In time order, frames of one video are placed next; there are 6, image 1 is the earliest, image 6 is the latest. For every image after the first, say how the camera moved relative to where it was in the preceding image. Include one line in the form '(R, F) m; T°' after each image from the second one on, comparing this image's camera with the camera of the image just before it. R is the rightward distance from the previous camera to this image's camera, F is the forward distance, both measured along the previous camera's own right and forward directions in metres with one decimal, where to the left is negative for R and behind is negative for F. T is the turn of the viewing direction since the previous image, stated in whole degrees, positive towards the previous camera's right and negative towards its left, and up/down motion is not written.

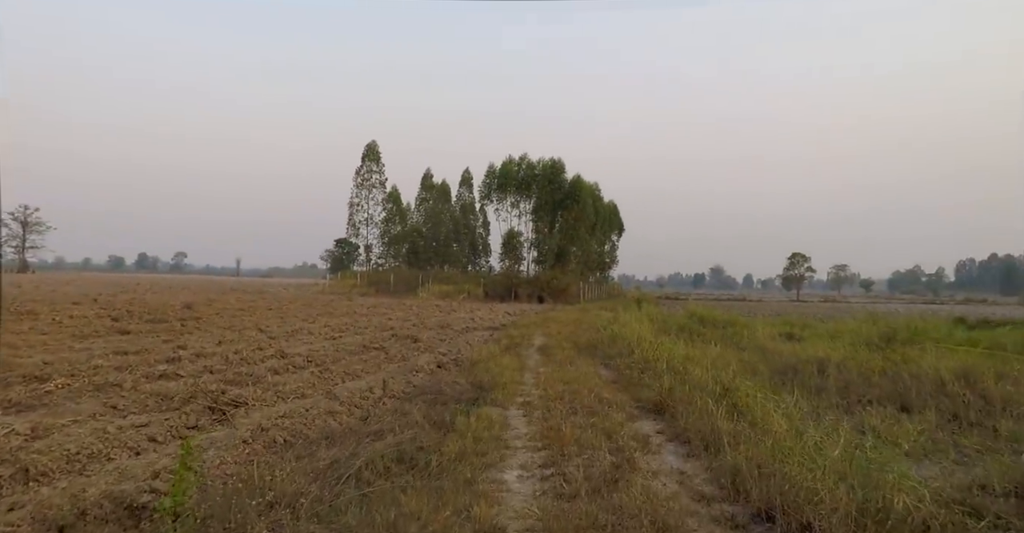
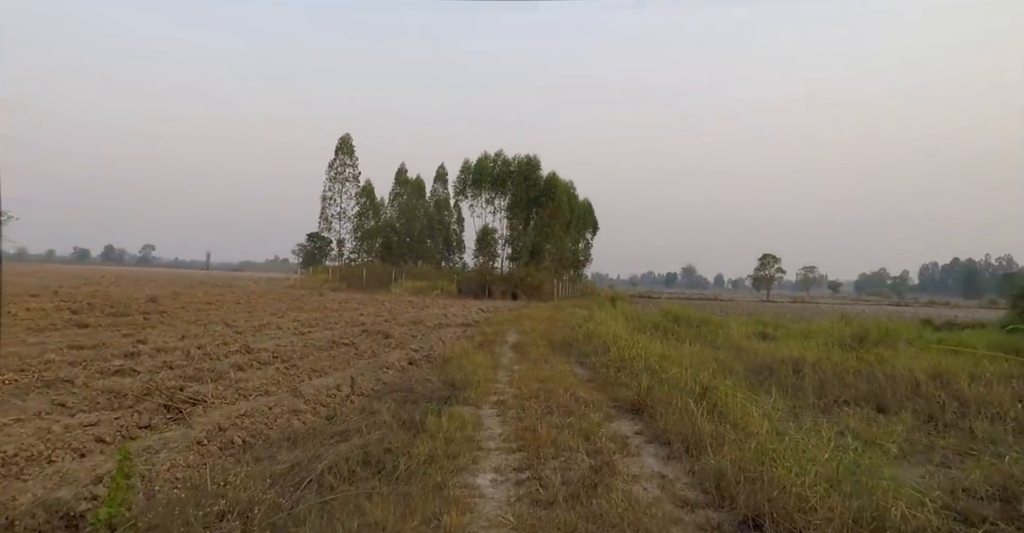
(0.0, +0.2) m; +2°
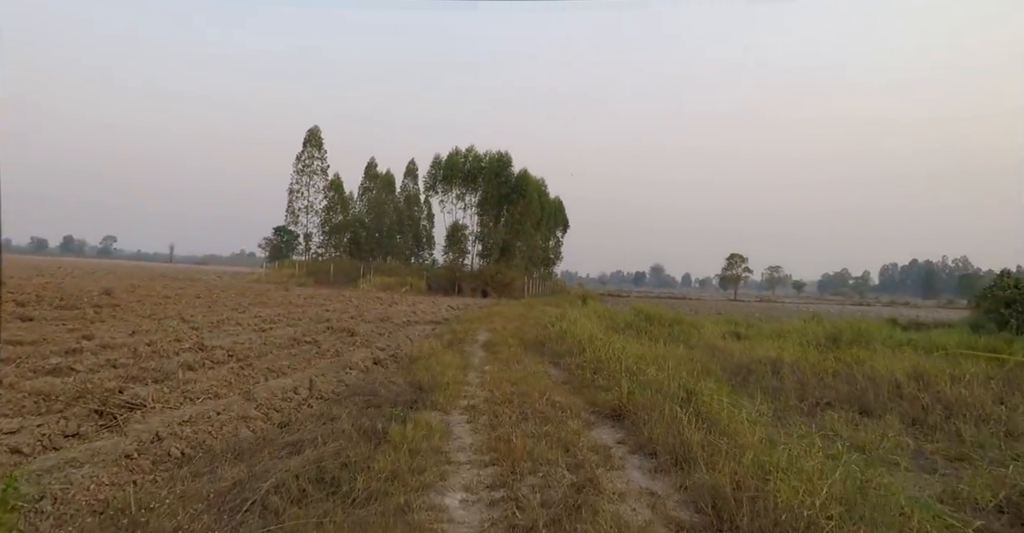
(0.0, +0.4) m; +3°
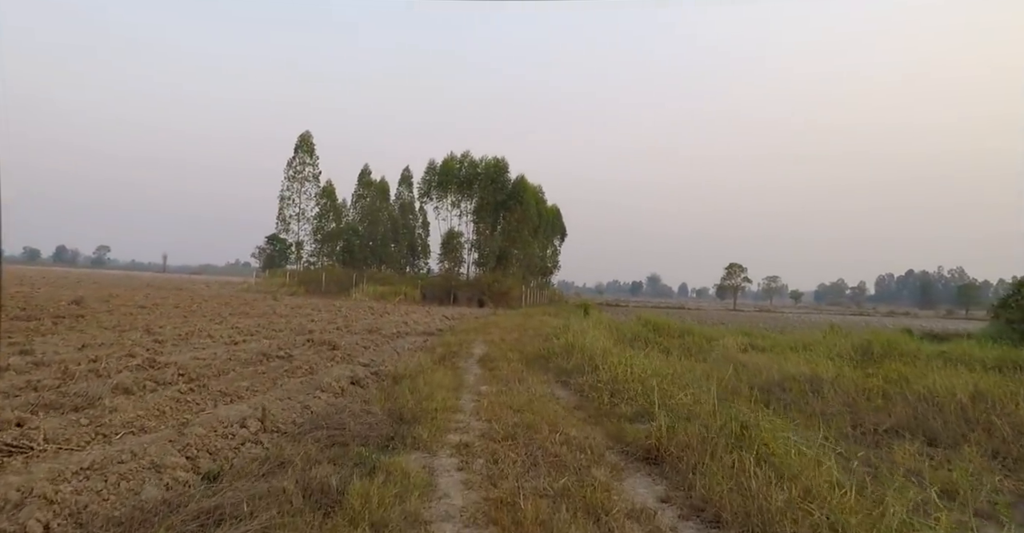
(-0.1, +1.3) m; 0°
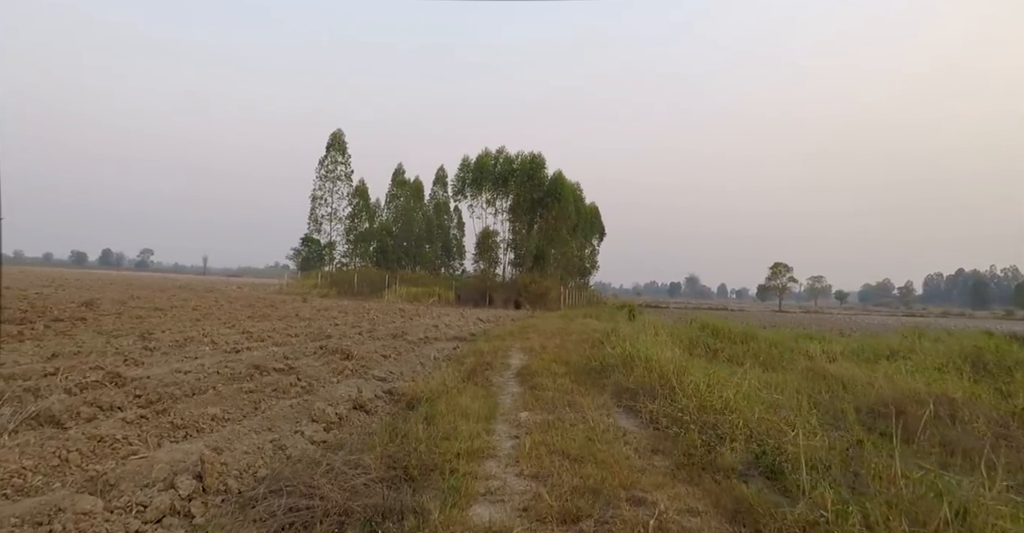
(-0.1, +1.8) m; -3°
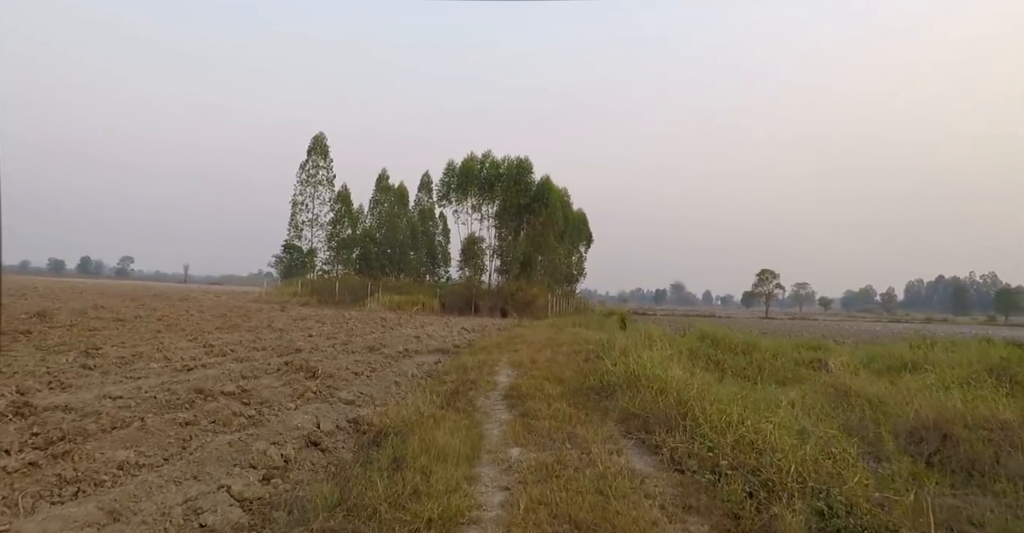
(0.0, +1.0) m; +1°
